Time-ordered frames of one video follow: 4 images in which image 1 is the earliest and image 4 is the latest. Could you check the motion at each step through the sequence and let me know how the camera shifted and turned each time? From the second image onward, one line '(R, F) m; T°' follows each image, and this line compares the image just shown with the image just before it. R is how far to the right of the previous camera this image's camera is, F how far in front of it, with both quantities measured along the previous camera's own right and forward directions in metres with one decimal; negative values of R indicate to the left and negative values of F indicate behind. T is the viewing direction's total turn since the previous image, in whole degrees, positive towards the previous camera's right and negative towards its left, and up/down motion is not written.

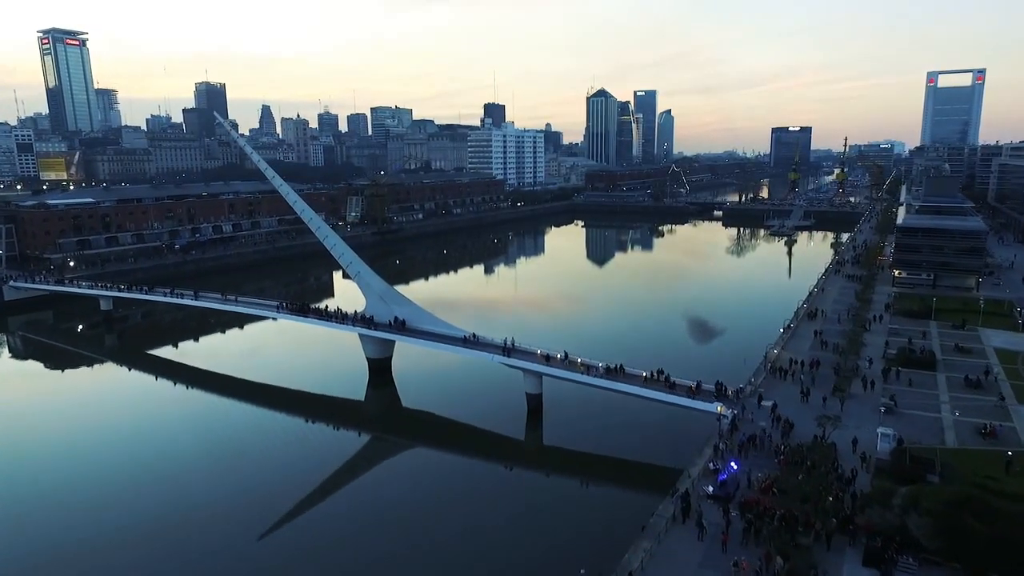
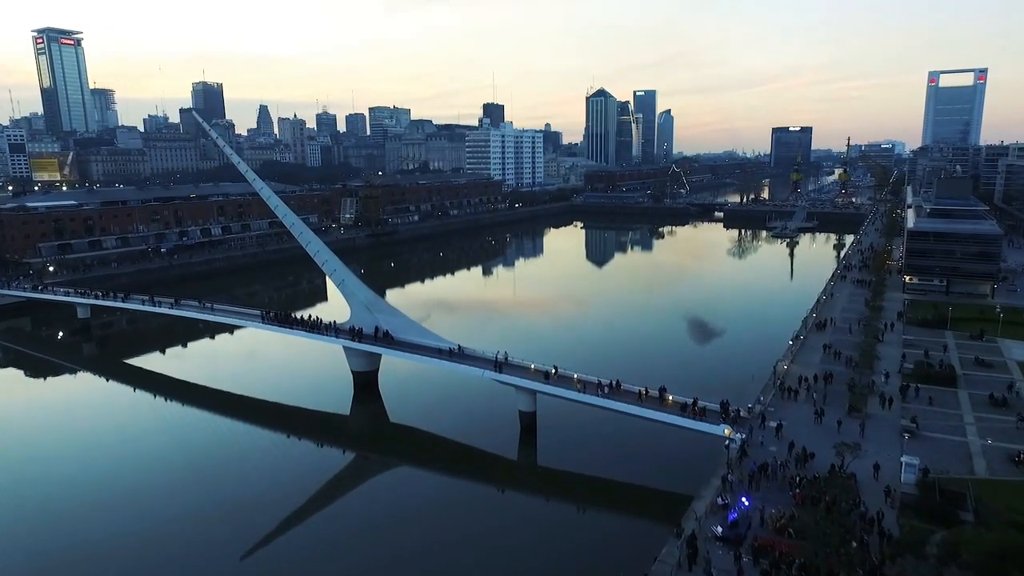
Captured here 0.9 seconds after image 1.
(+0.2, +0.9) m; 0°
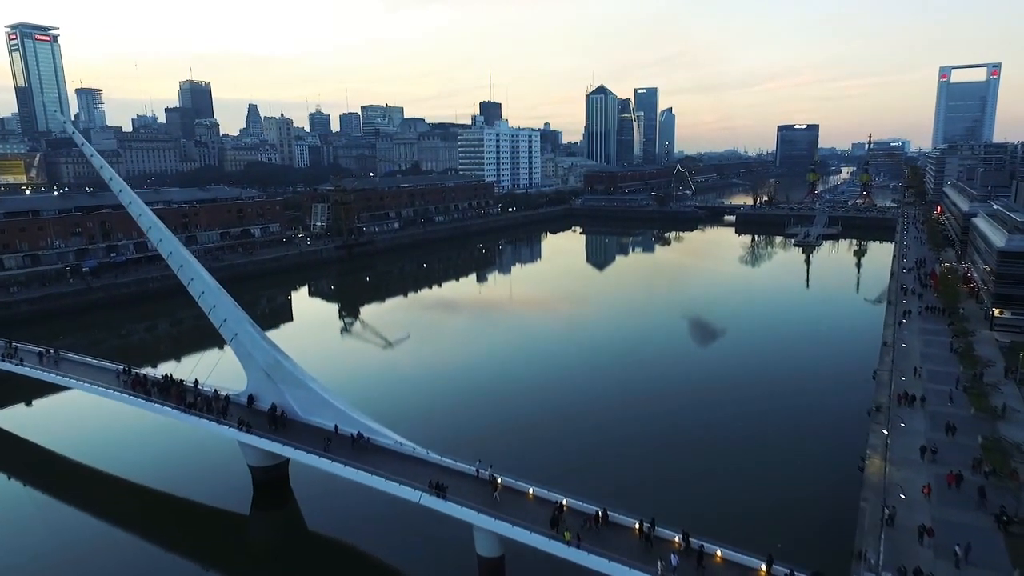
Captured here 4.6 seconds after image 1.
(+0.7, +4.8) m; 0°
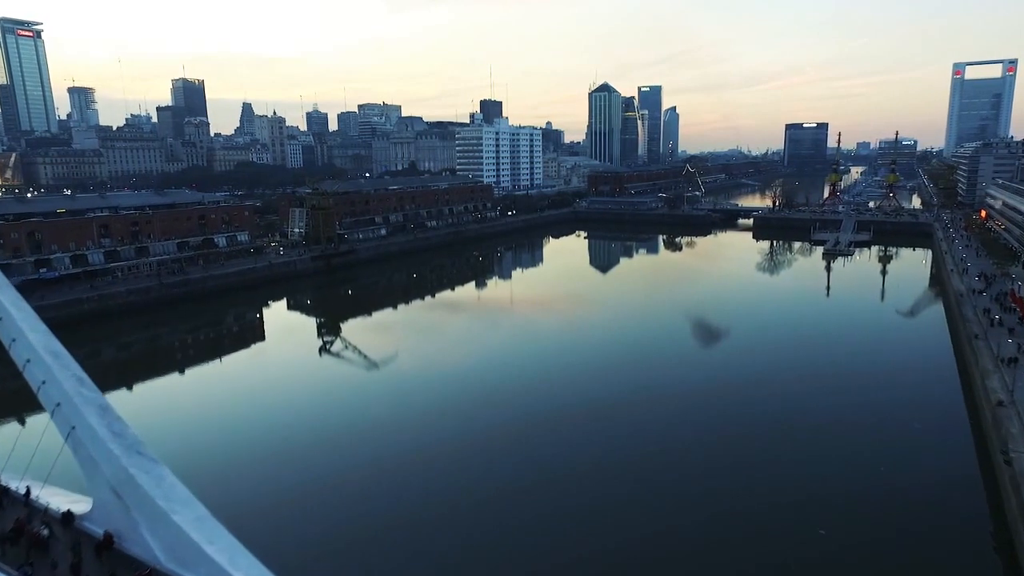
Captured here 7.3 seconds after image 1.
(+0.2, +4.0) m; 0°
